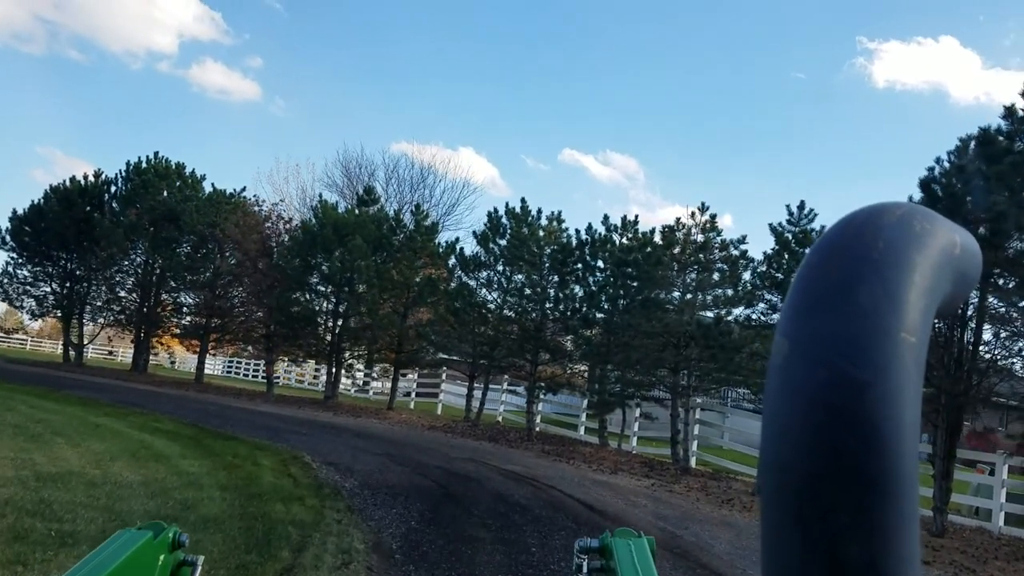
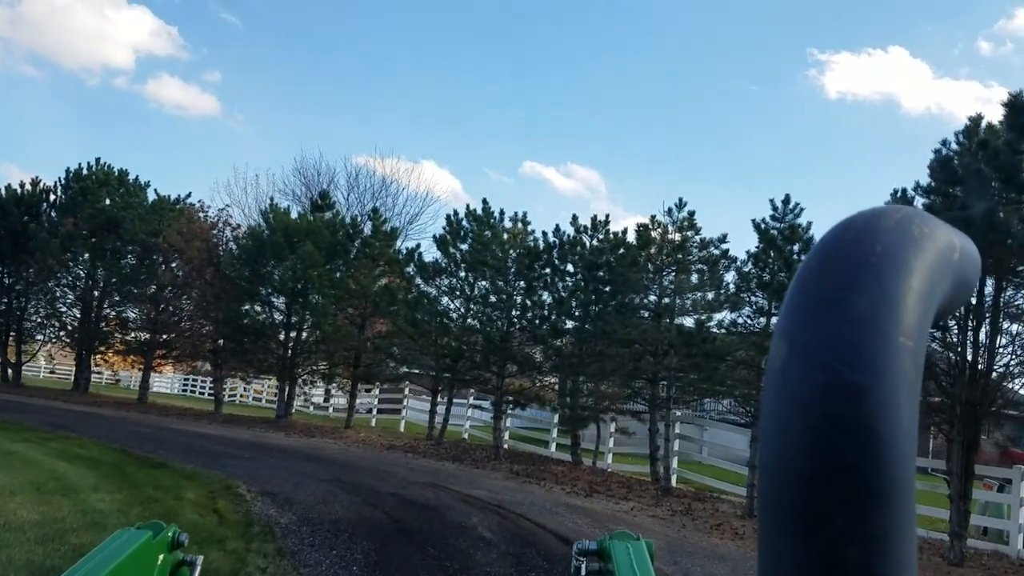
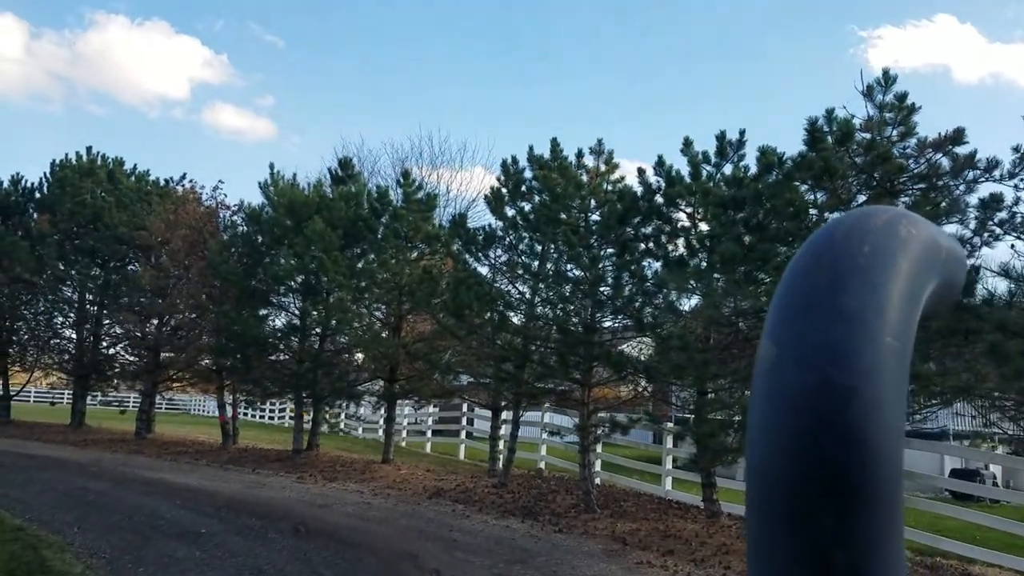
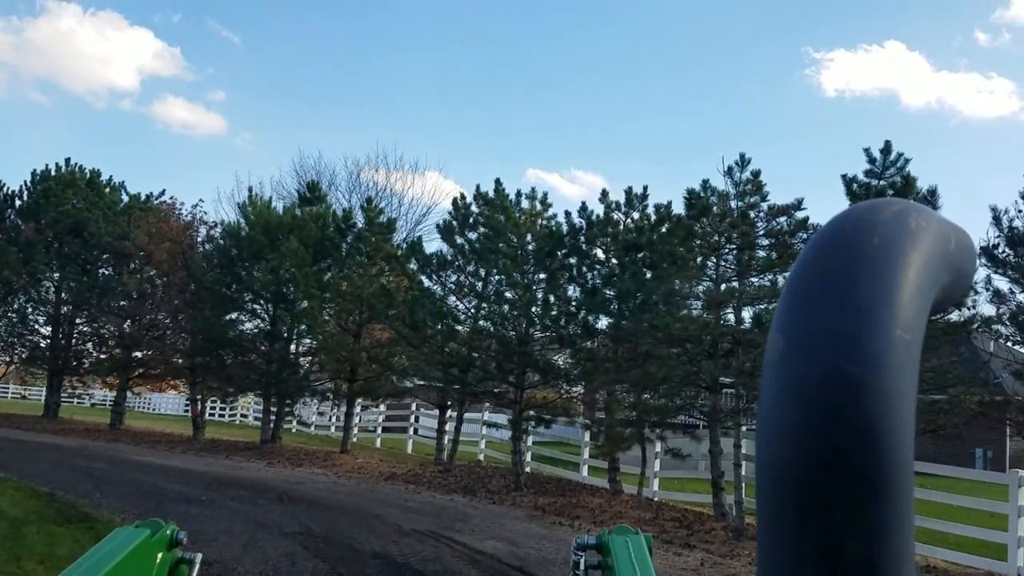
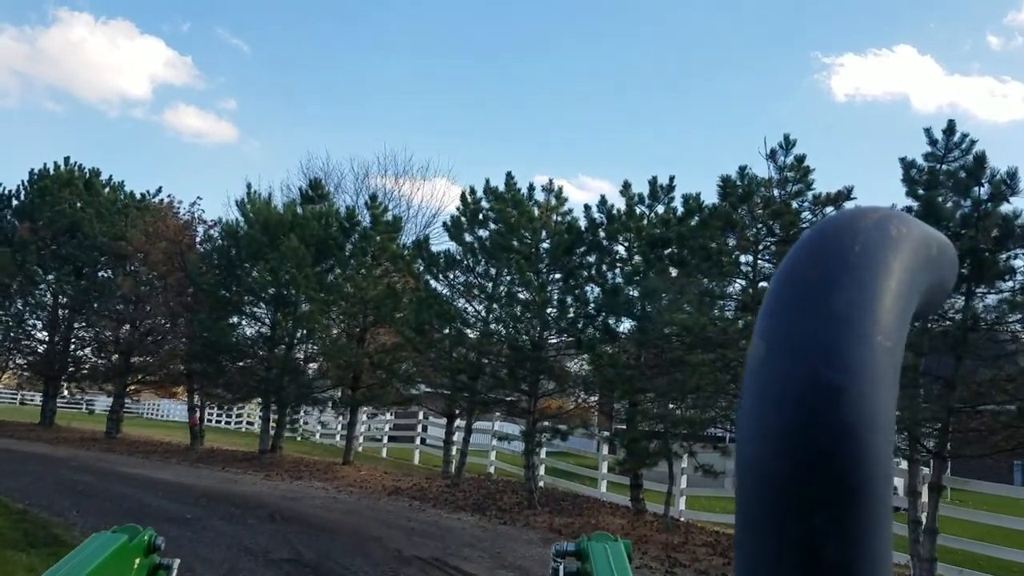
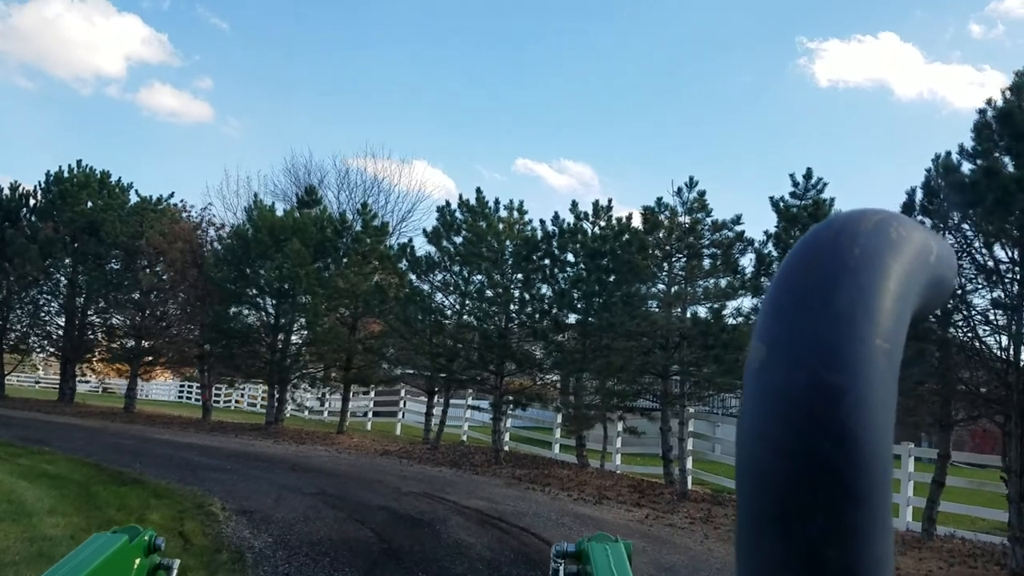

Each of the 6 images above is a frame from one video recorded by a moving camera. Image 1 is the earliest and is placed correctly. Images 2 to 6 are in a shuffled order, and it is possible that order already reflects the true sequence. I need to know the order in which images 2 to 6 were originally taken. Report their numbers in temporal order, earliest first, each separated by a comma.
2, 6, 4, 5, 3
